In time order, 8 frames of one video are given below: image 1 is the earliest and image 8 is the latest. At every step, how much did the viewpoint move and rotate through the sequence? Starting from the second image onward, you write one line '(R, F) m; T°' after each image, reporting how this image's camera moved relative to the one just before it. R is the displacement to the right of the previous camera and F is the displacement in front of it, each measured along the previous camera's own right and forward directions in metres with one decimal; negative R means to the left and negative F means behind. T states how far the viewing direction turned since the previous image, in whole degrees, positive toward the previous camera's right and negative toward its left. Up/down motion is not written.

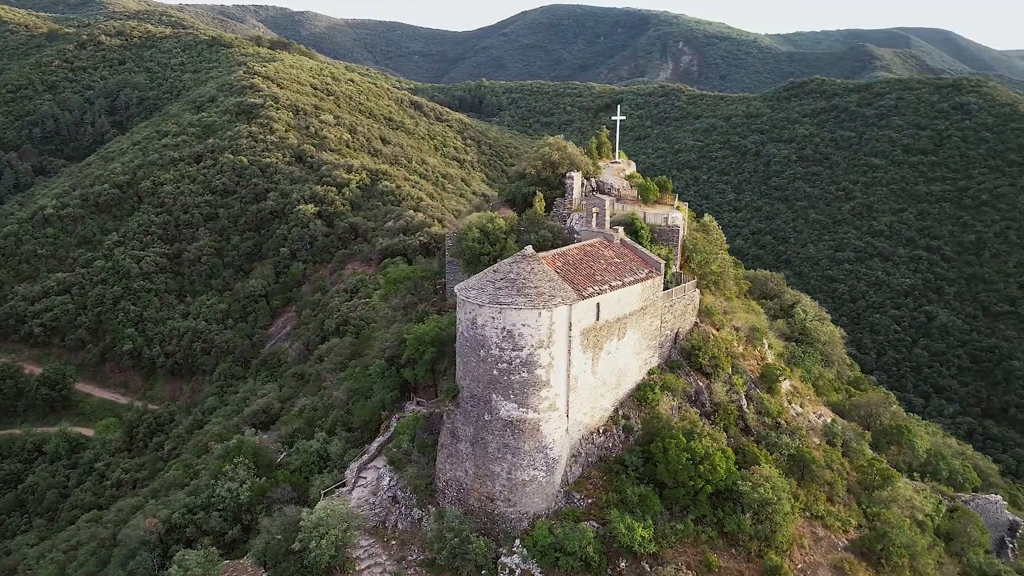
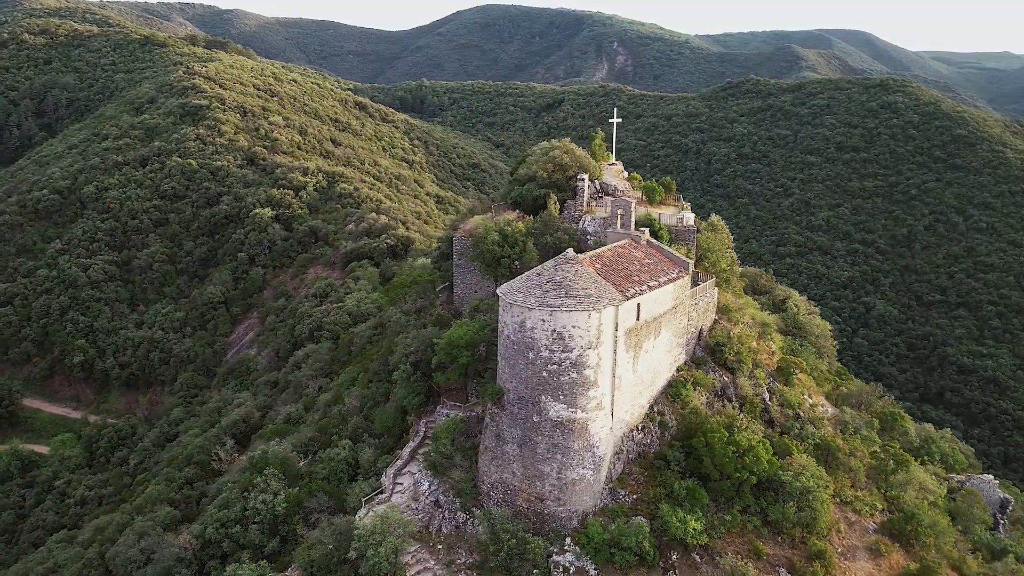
(-1.4, -0.1) m; +5°
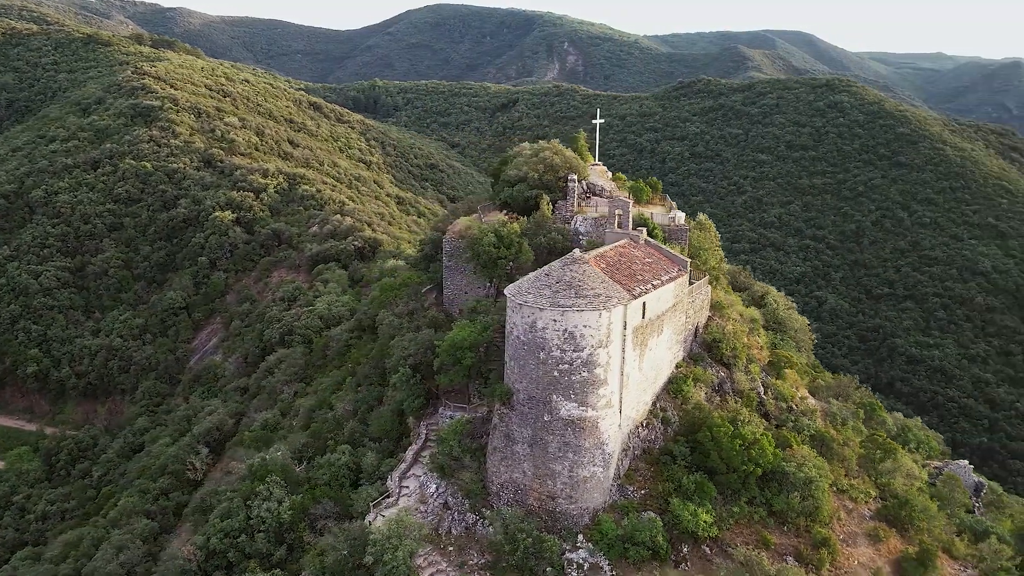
(-0.7, 0.0) m; +4°
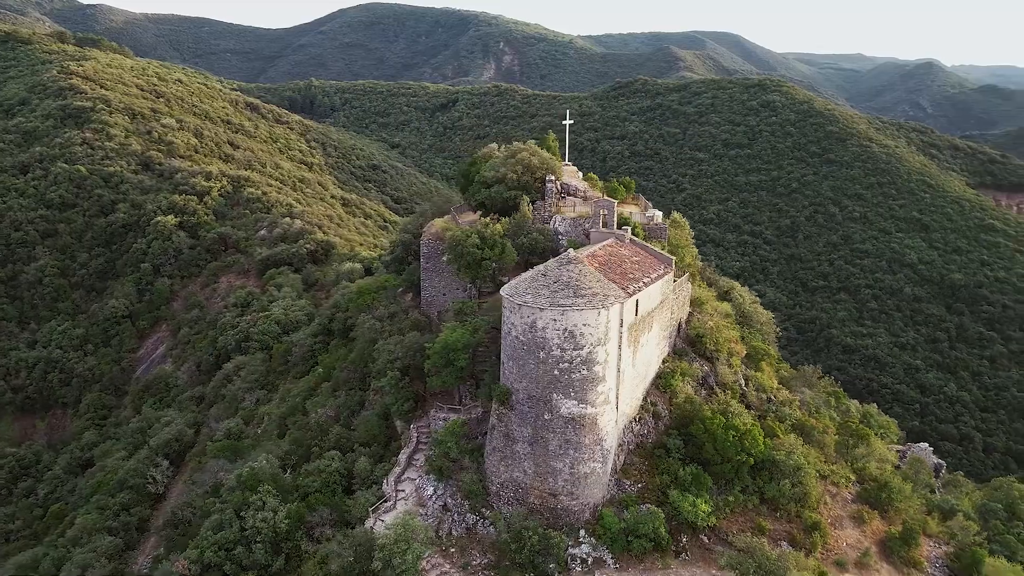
(-0.8, -0.1) m; +5°
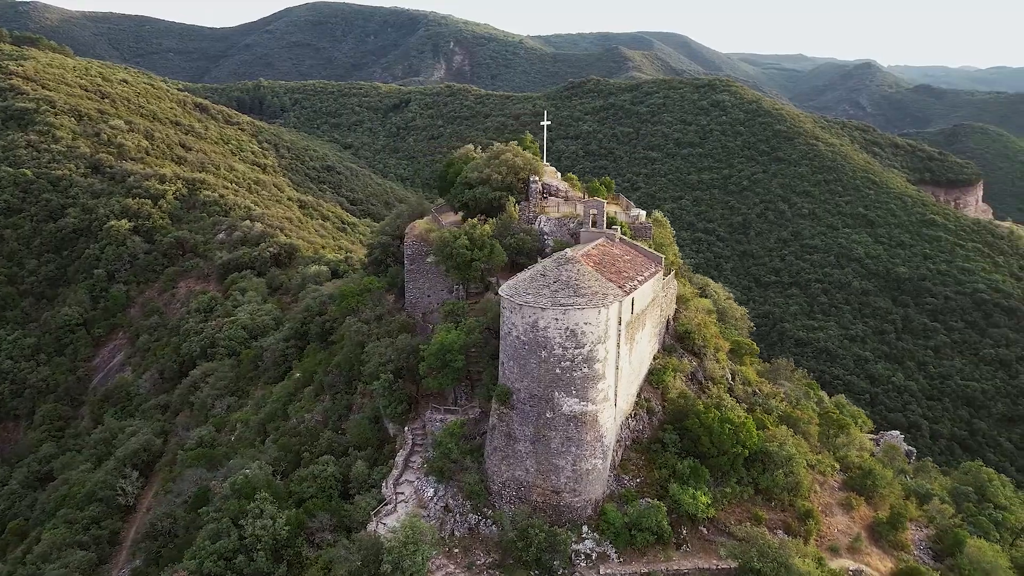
(-0.6, -0.1) m; +4°
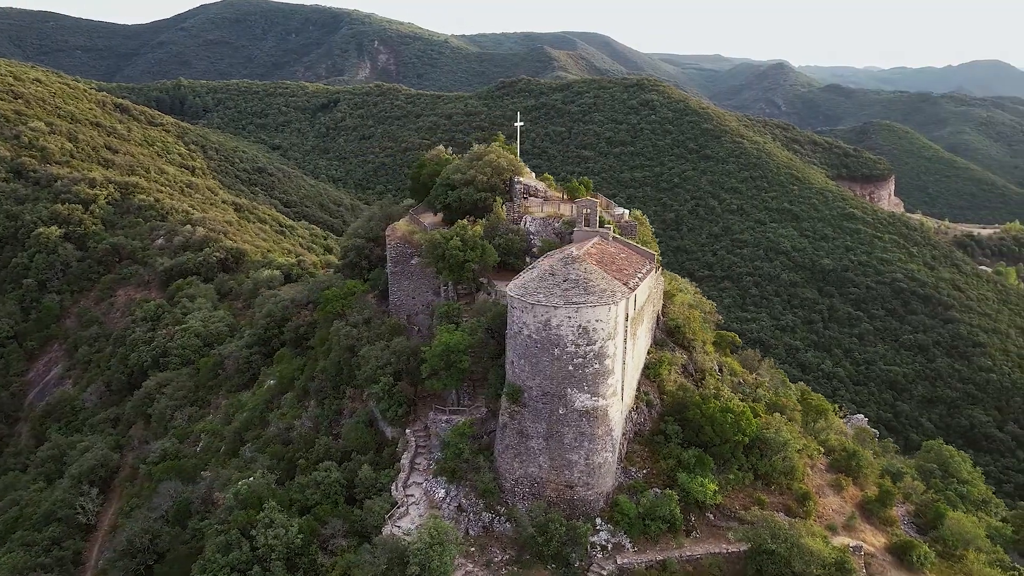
(-1.1, -0.1) m; +5°
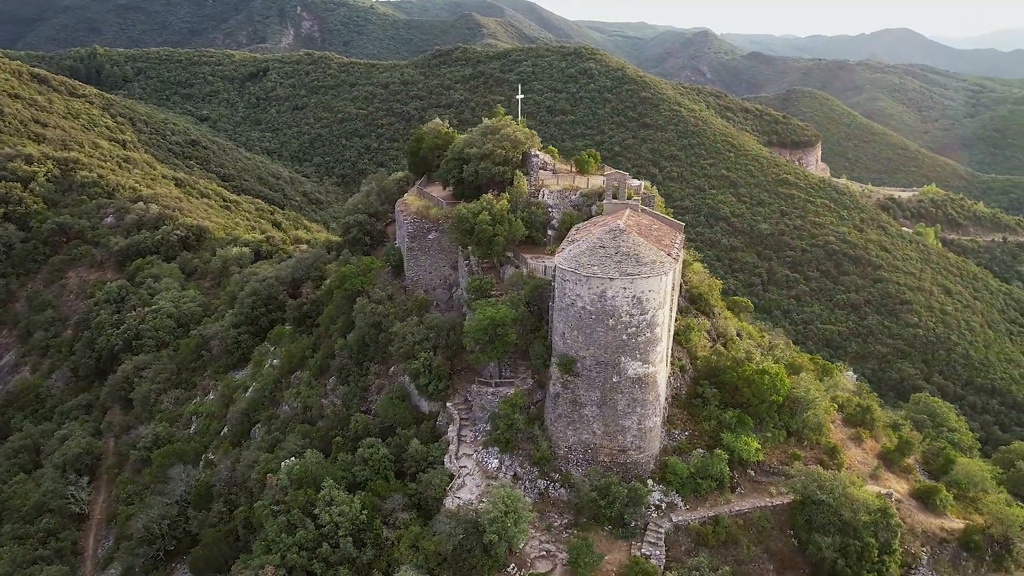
(-1.7, -0.1) m; +5°
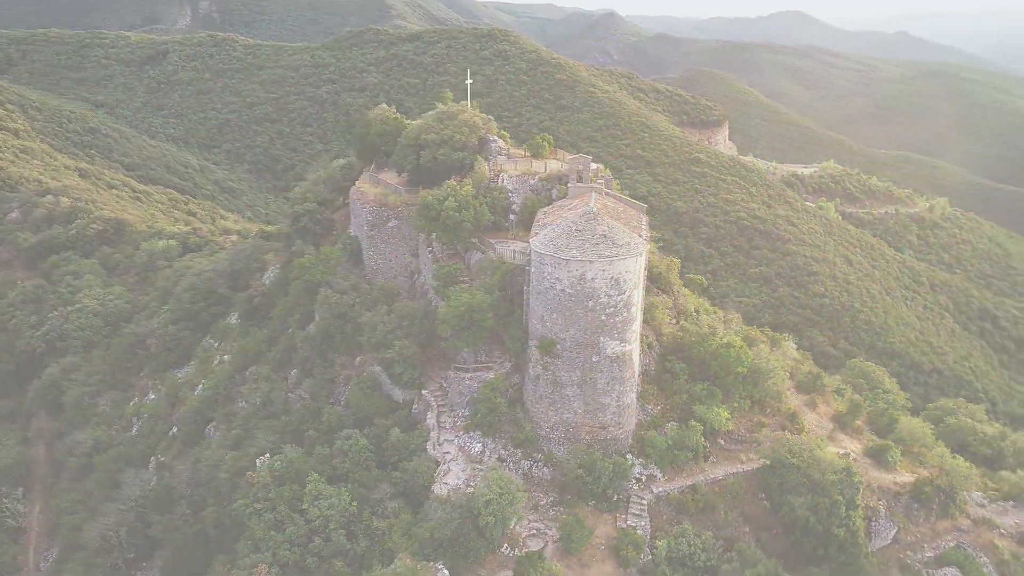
(-0.9, -0.1) m; +6°
